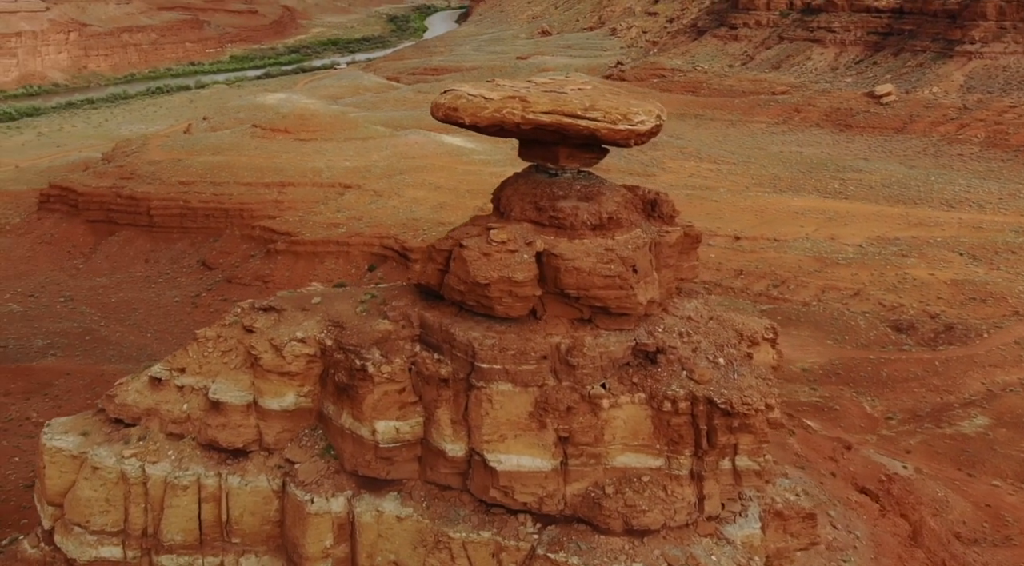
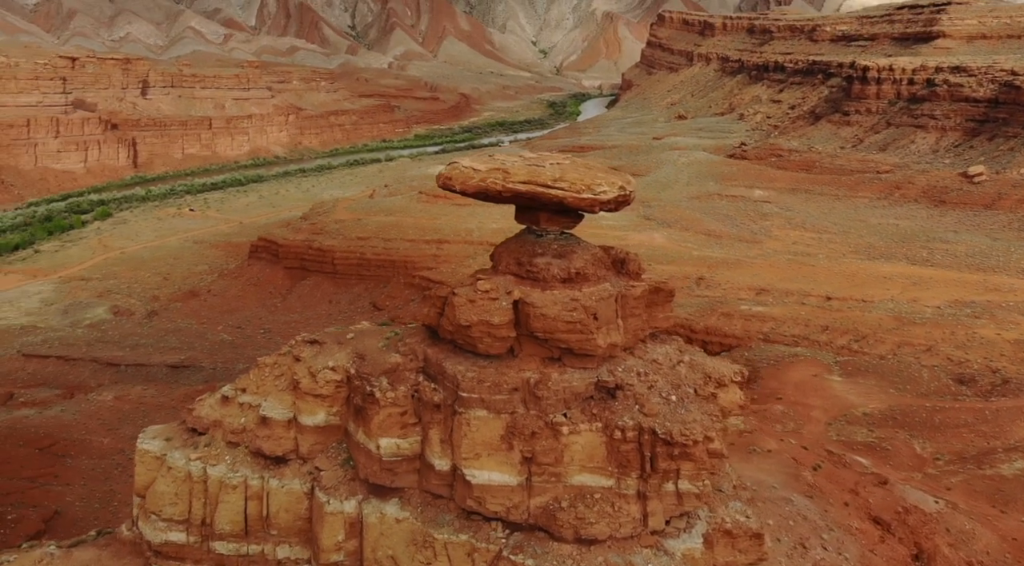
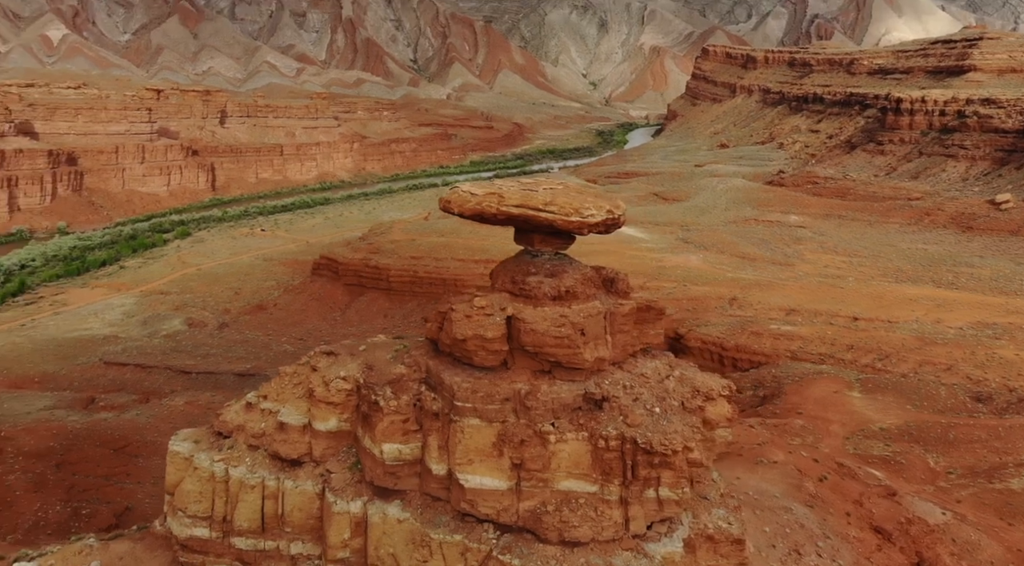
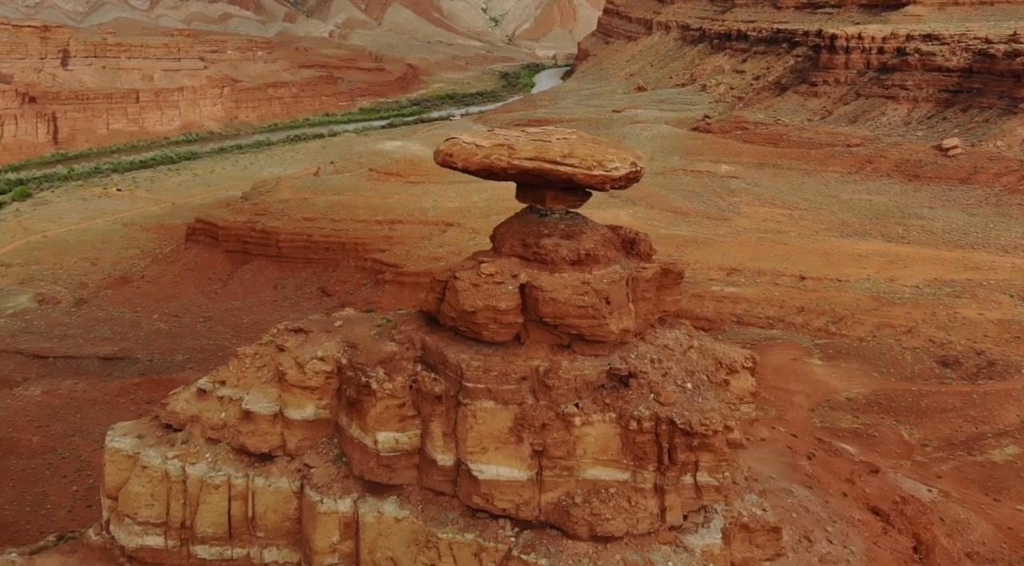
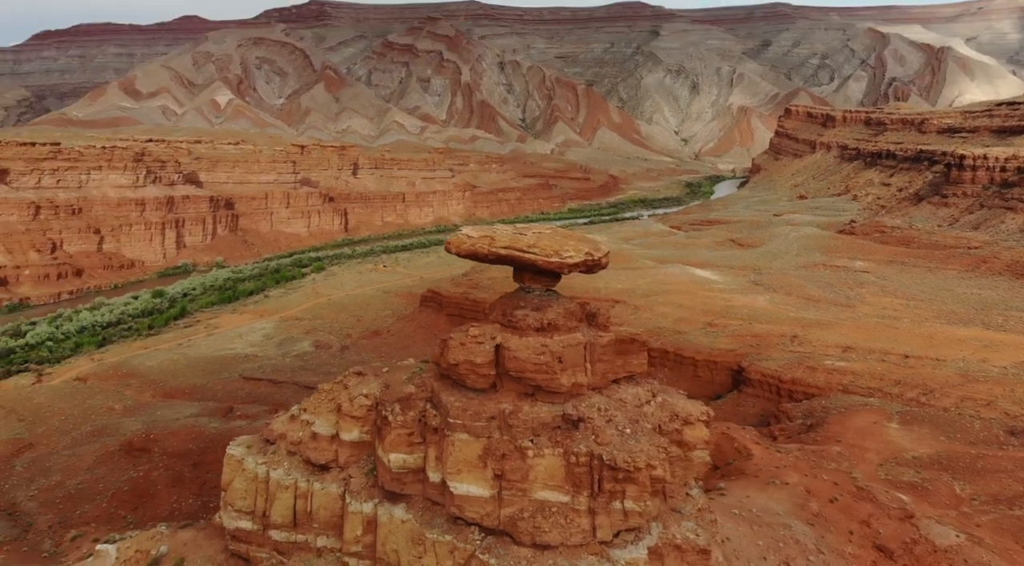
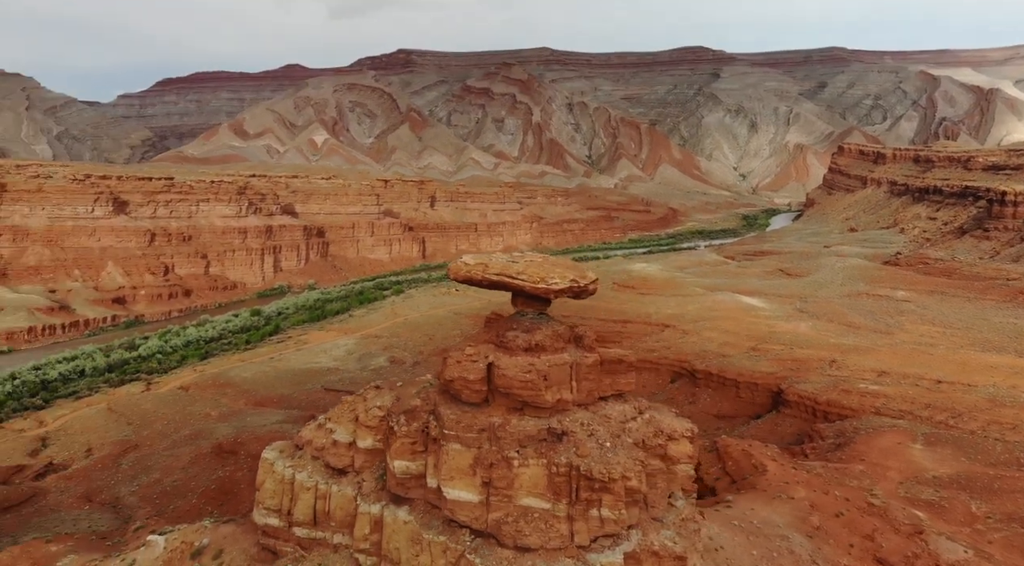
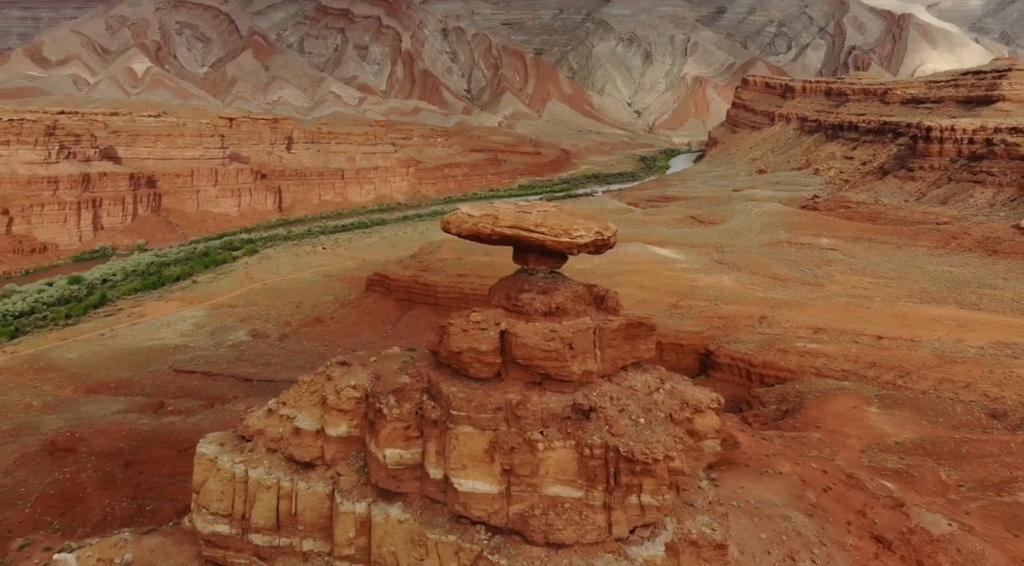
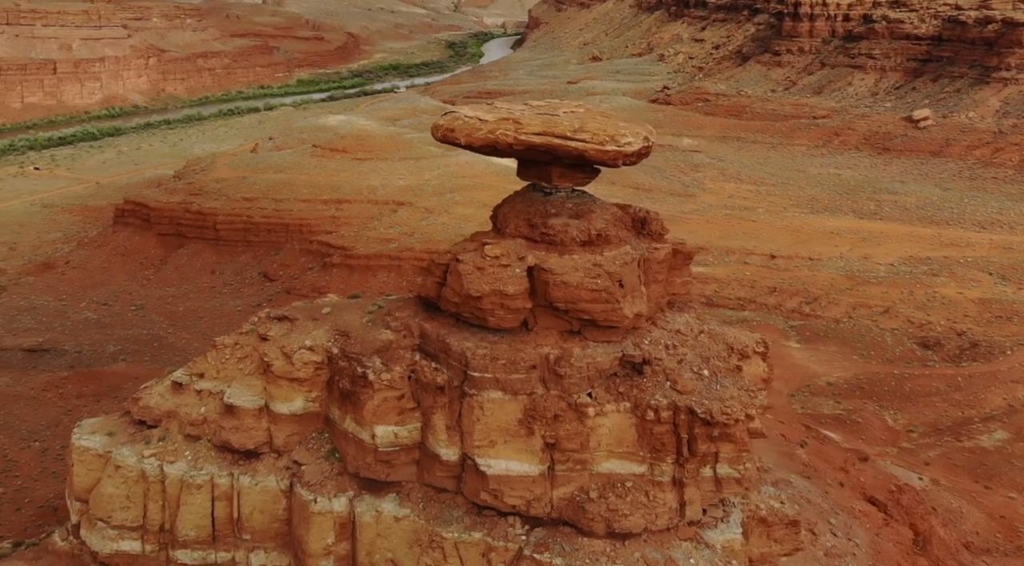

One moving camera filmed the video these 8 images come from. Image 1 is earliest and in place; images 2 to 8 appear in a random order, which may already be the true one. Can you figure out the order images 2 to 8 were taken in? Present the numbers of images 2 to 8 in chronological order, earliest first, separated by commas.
8, 4, 2, 3, 7, 5, 6
